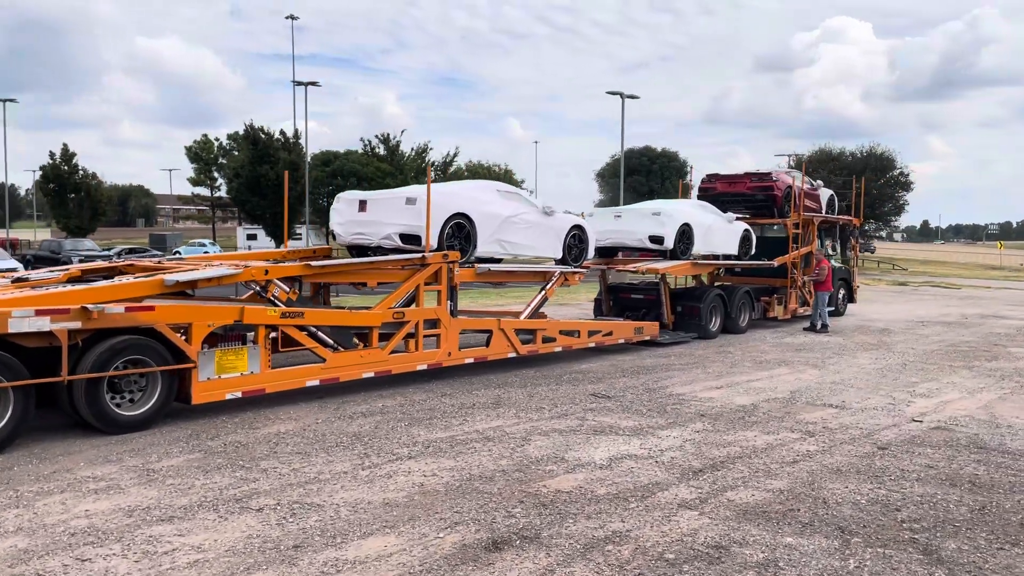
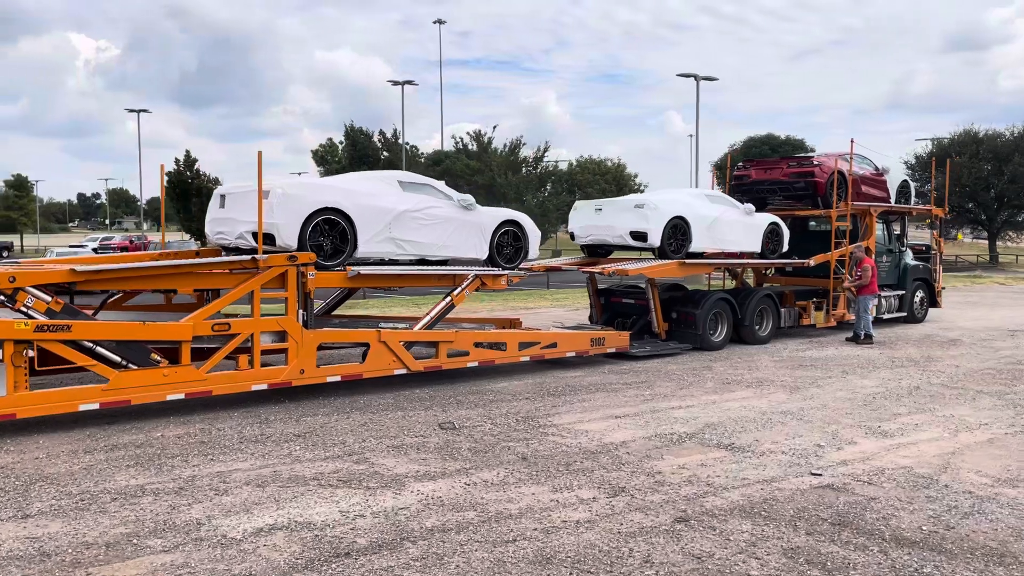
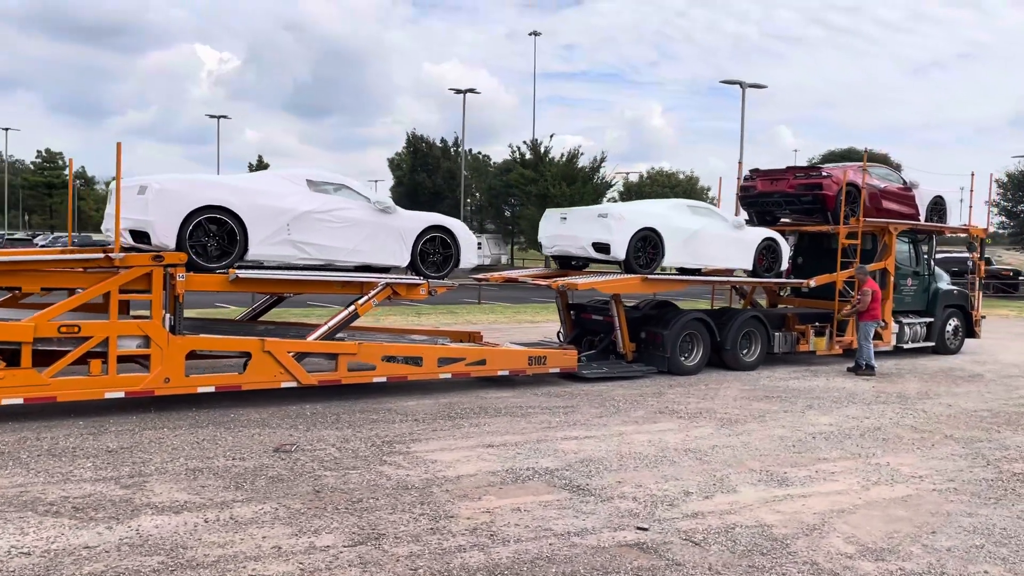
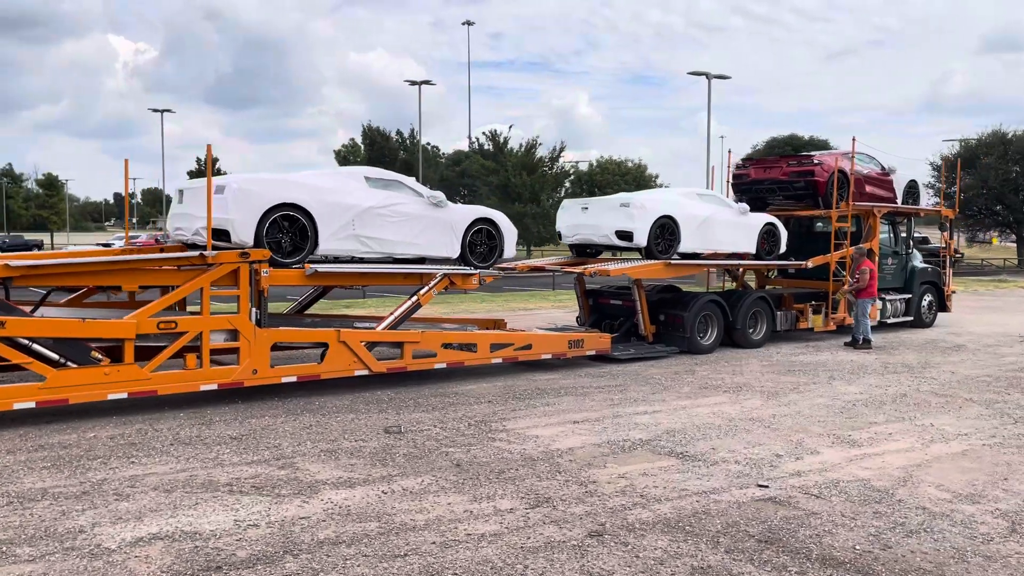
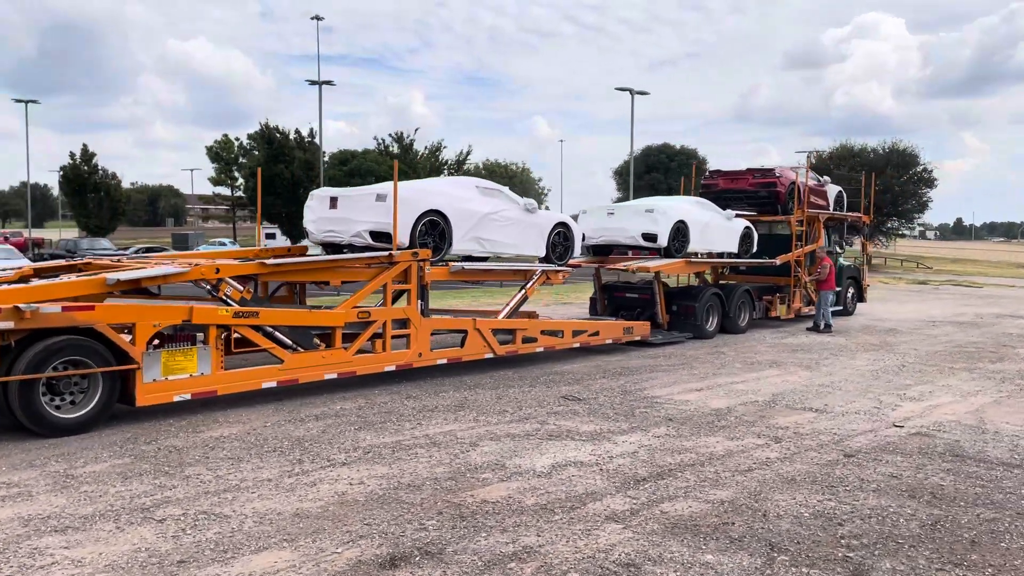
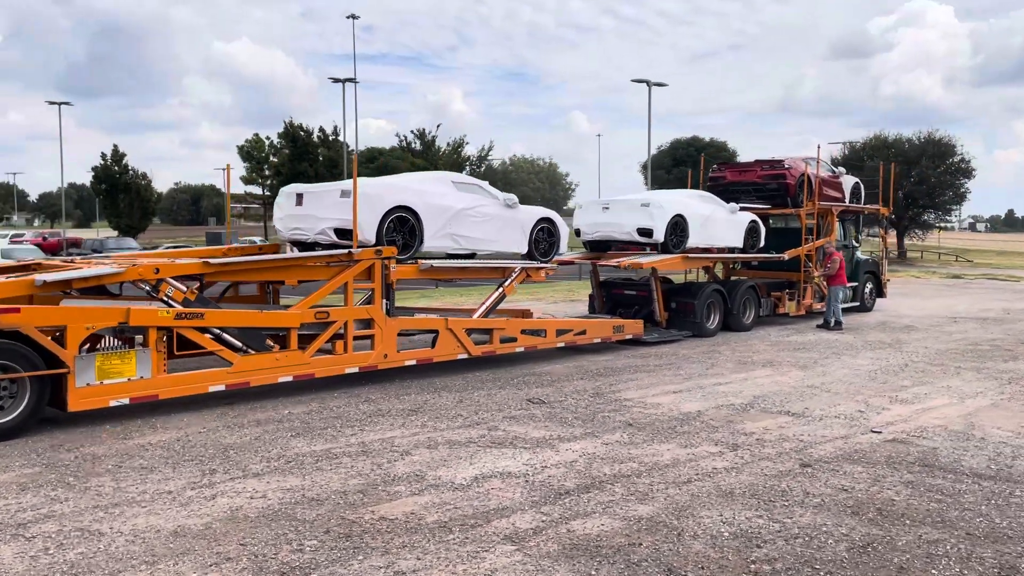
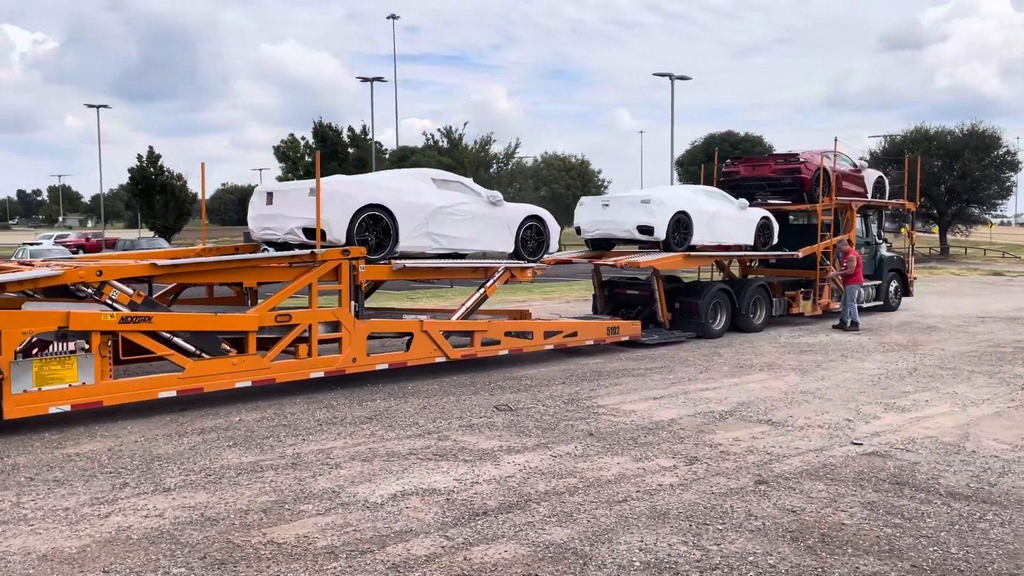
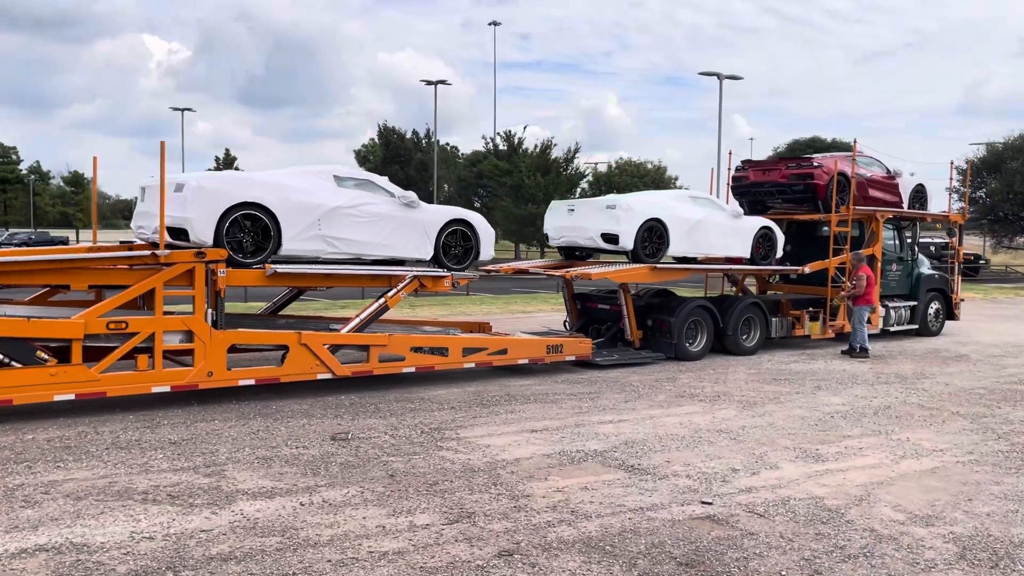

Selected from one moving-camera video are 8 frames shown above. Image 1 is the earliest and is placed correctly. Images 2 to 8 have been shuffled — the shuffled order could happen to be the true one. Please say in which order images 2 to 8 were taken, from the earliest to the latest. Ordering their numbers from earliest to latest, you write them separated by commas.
5, 6, 7, 2, 4, 8, 3
